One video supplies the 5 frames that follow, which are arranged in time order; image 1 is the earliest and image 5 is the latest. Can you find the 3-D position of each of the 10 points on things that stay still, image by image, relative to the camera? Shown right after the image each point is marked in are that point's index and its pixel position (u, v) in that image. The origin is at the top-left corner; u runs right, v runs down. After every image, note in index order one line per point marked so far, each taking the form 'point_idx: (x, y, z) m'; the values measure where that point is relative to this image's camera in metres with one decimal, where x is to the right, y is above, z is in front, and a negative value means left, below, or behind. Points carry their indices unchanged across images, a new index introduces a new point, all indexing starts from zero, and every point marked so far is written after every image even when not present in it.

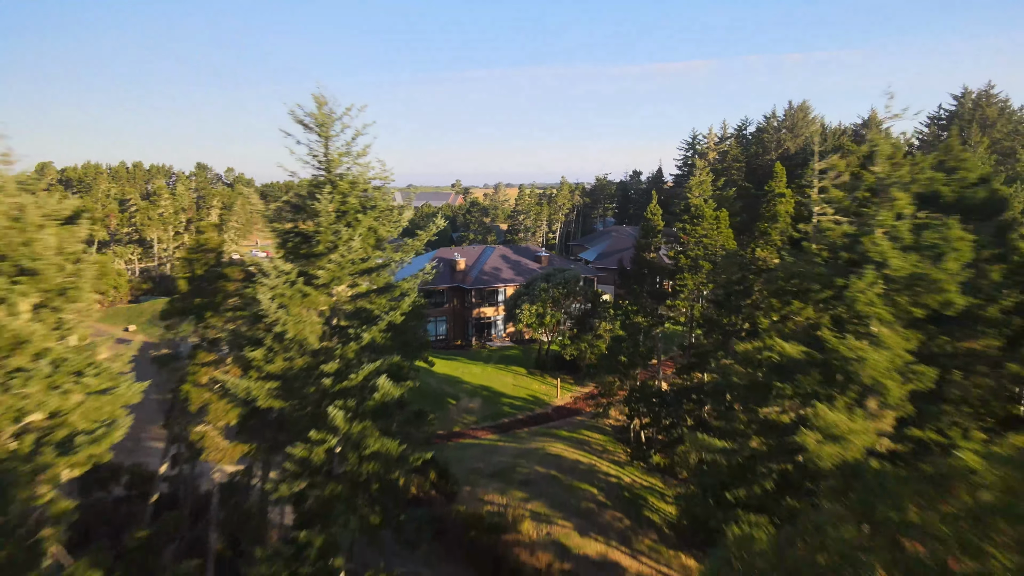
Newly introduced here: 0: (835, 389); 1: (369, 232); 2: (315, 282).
0: (+3.2, -0.9, +7.4) m
1: (-2.1, +0.9, +10.9) m
2: (-2.7, +0.1, +10.2) m
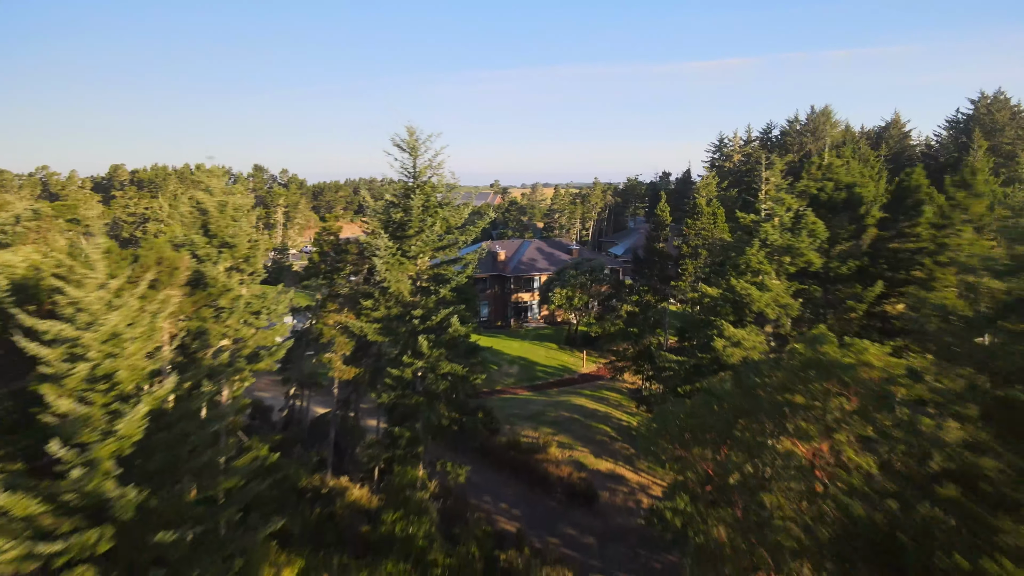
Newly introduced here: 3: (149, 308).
0: (+3.7, -0.4, +11.7) m
1: (-1.5, +1.4, +15.5) m
2: (-2.1, +0.7, +14.8) m
3: (-5.3, -0.4, +10.4) m
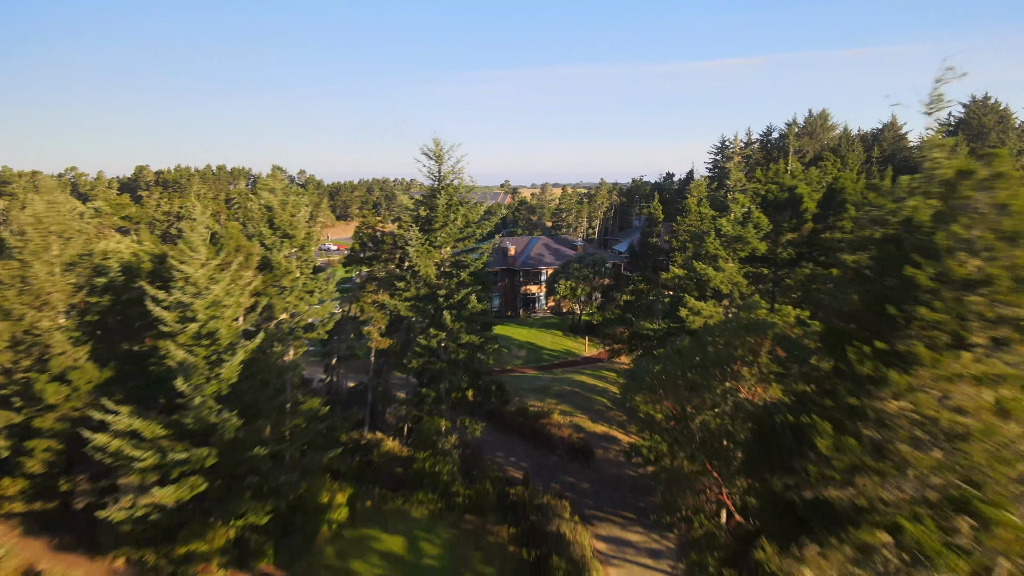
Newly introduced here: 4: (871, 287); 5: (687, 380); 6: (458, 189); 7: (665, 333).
0: (+3.8, 0.0, +14.7) m
1: (-1.3, +1.8, +18.5) m
2: (-1.9, +1.1, +17.8) m
3: (-5.2, 0.0, +13.4) m
4: (+4.0, +0.1, +8.1) m
5: (+2.9, -1.5, +12.8) m
6: (-1.4, +2.5, +18.7) m
7: (+3.4, -1.0, +16.5) m
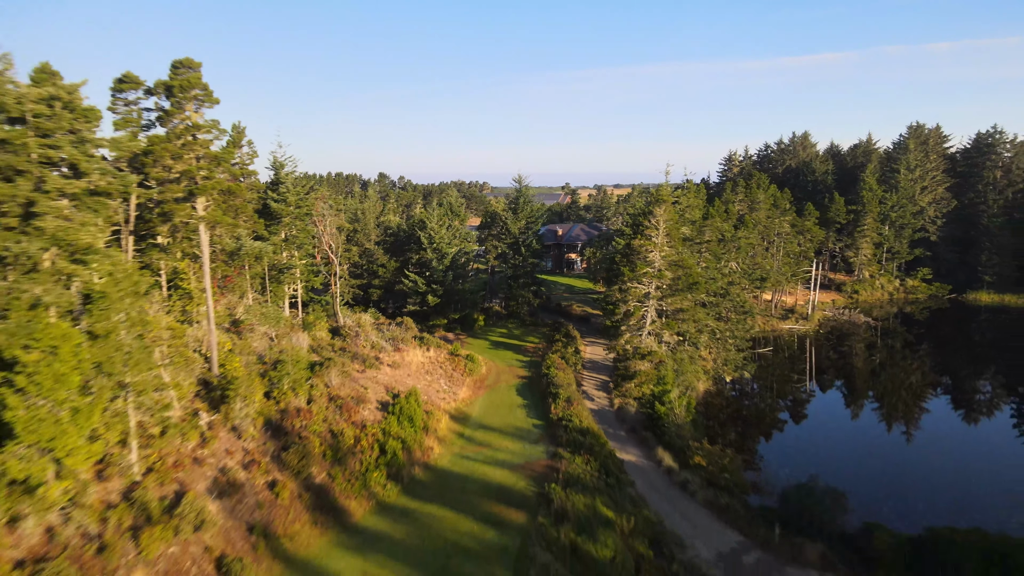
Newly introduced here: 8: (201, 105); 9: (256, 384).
0: (+5.7, +2.6, +36.9) m
1: (+1.0, +4.5, +41.1) m
2: (+0.3, +3.8, +40.5) m
3: (-3.3, +2.8, +36.4) m
4: (+5.4, +2.7, +30.4) m
5: (+4.6, +1.2, +35.1) m
6: (+0.9, +5.3, +41.4) m
7: (+5.5, +1.6, +38.8) m
8: (-7.3, +4.4, +17.2) m
9: (-6.6, -2.5, +18.7) m
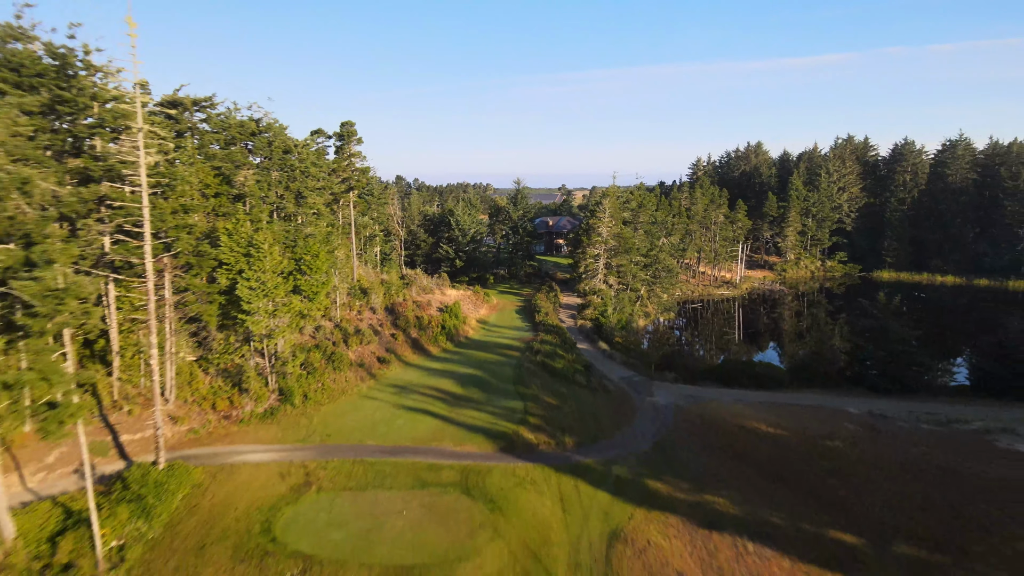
0: (+5.8, +4.9, +53.2) m
1: (+1.1, +6.8, +57.5) m
2: (+0.4, +6.1, +56.9) m
3: (-3.3, +5.1, +52.8) m
4: (+5.4, +5.0, +46.7) m
5: (+4.7, +3.5, +51.5) m
6: (+1.0, +7.5, +57.8) m
7: (+5.6, +3.9, +55.1) m
8: (-7.2, +6.7, +33.5) m
9: (-6.5, -0.1, +35.1) m
